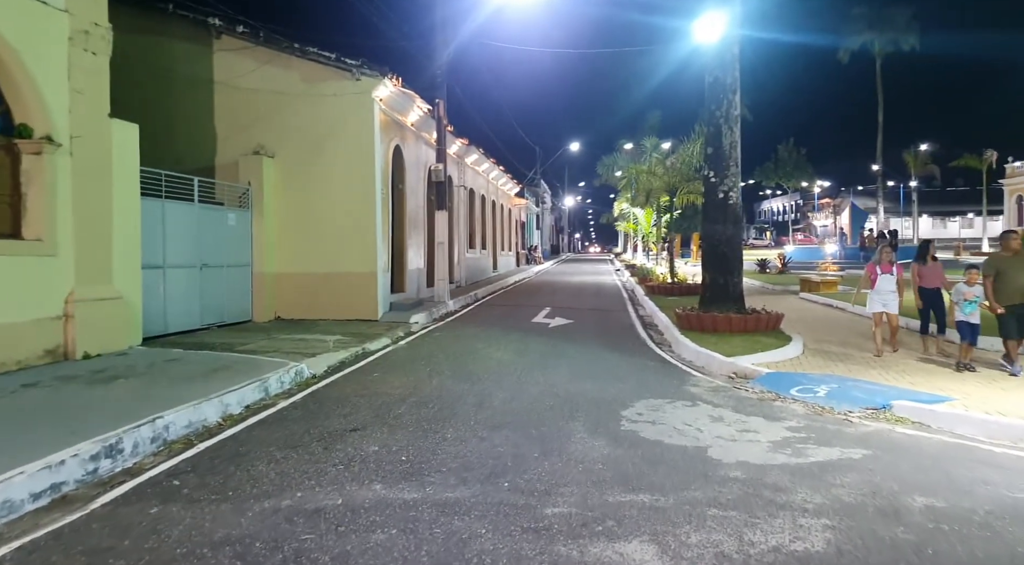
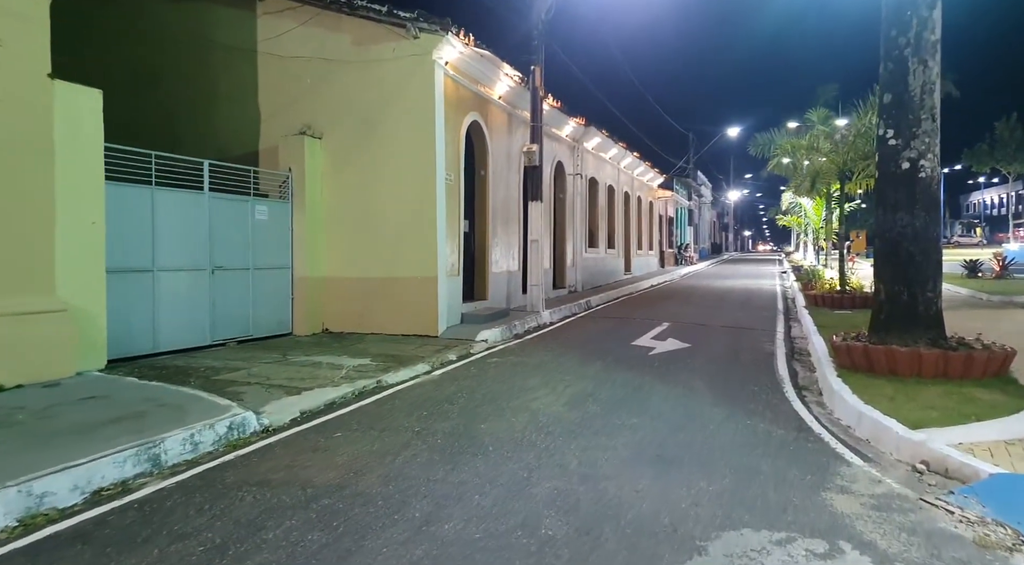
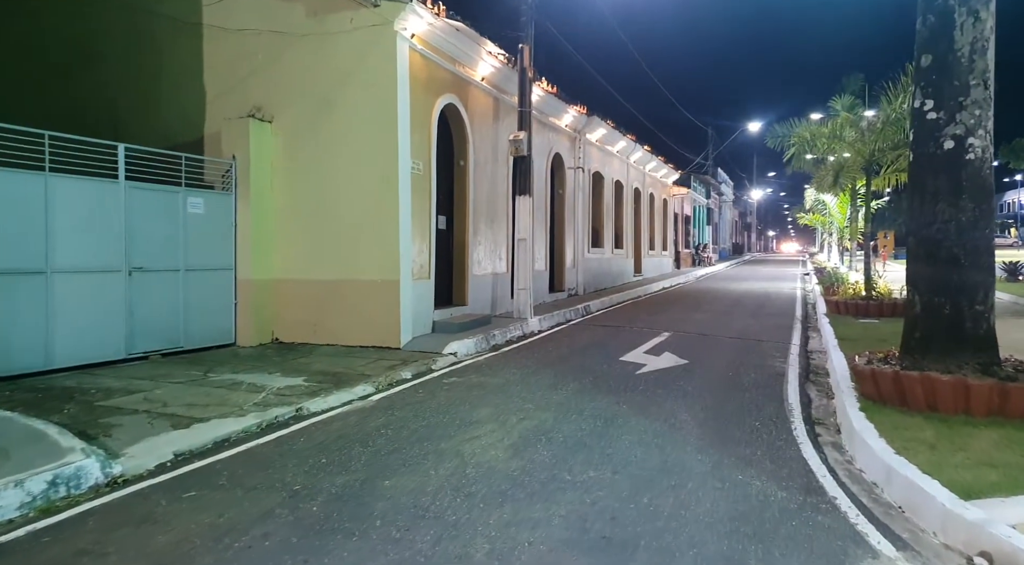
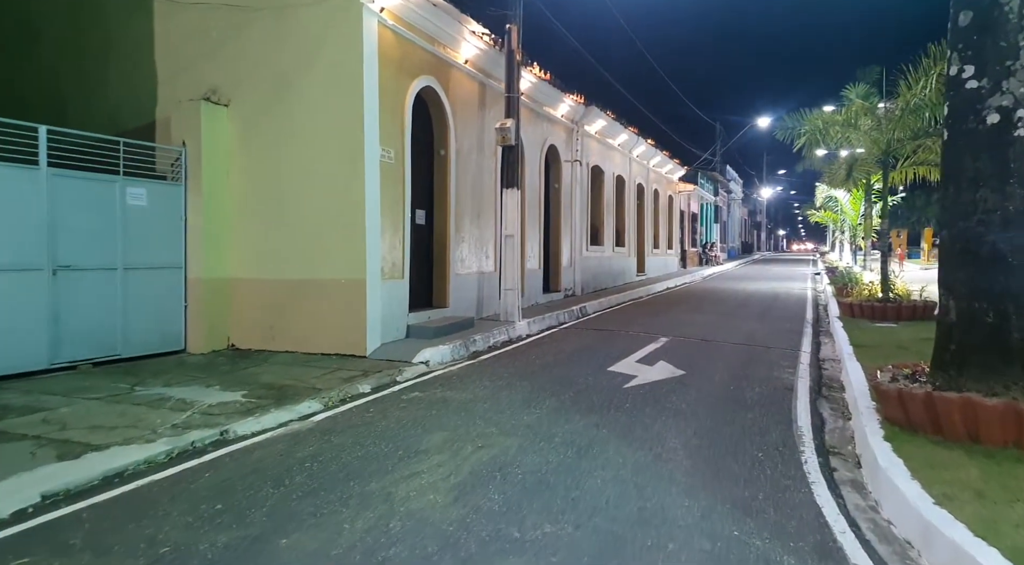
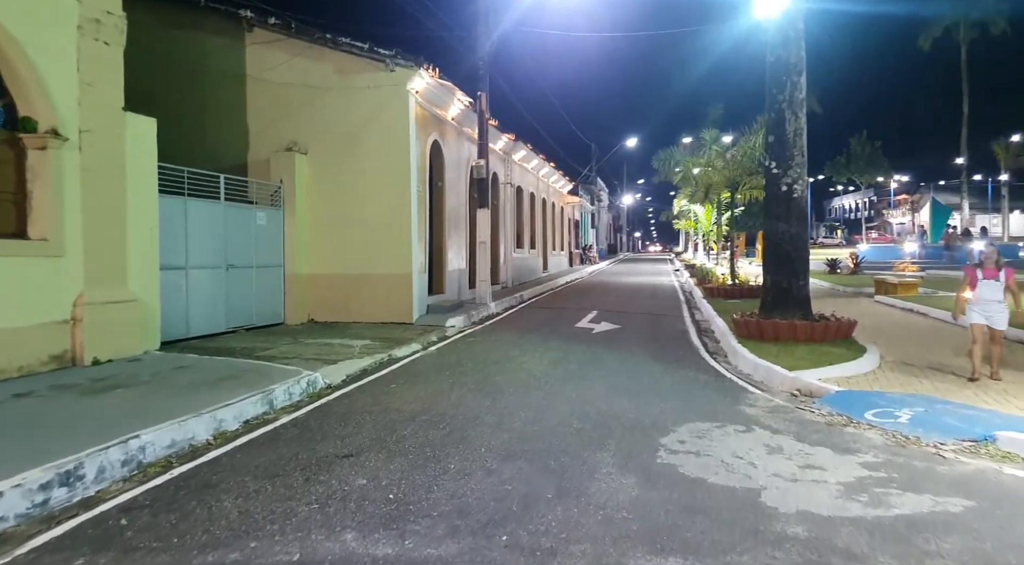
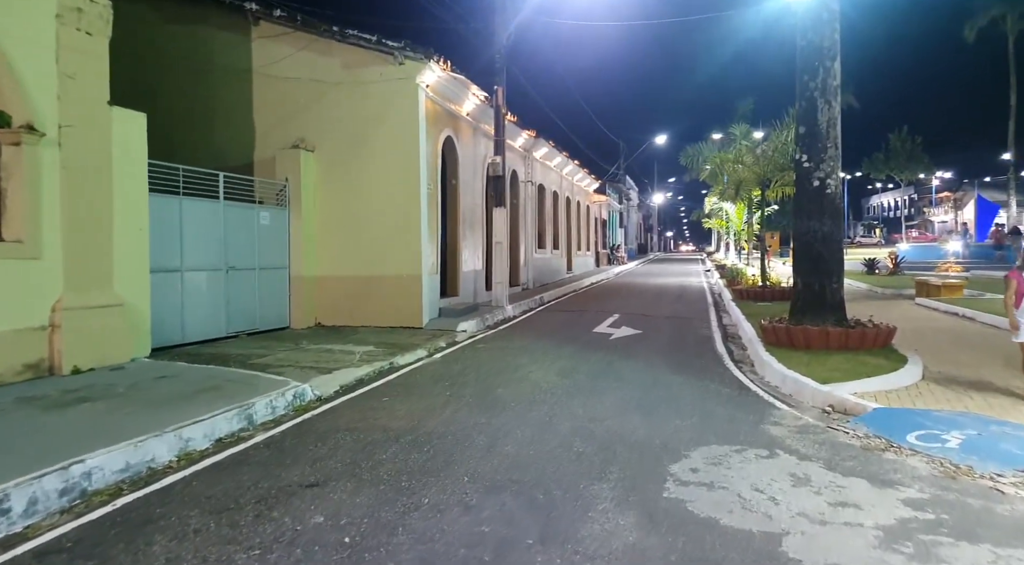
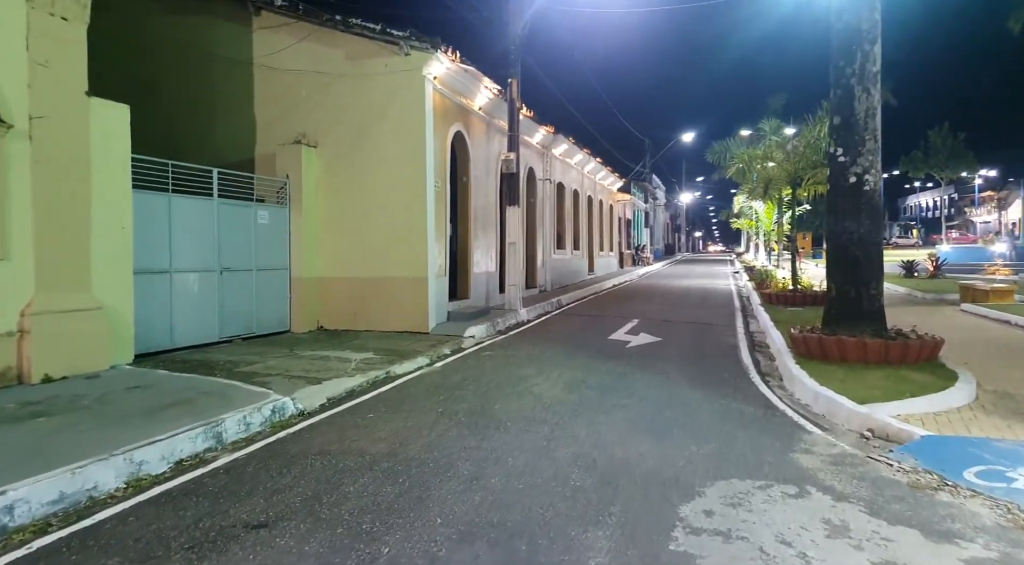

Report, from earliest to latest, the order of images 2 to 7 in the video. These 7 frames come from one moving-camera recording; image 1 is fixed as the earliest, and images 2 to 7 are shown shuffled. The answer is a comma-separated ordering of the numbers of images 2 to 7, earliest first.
5, 6, 7, 2, 3, 4
